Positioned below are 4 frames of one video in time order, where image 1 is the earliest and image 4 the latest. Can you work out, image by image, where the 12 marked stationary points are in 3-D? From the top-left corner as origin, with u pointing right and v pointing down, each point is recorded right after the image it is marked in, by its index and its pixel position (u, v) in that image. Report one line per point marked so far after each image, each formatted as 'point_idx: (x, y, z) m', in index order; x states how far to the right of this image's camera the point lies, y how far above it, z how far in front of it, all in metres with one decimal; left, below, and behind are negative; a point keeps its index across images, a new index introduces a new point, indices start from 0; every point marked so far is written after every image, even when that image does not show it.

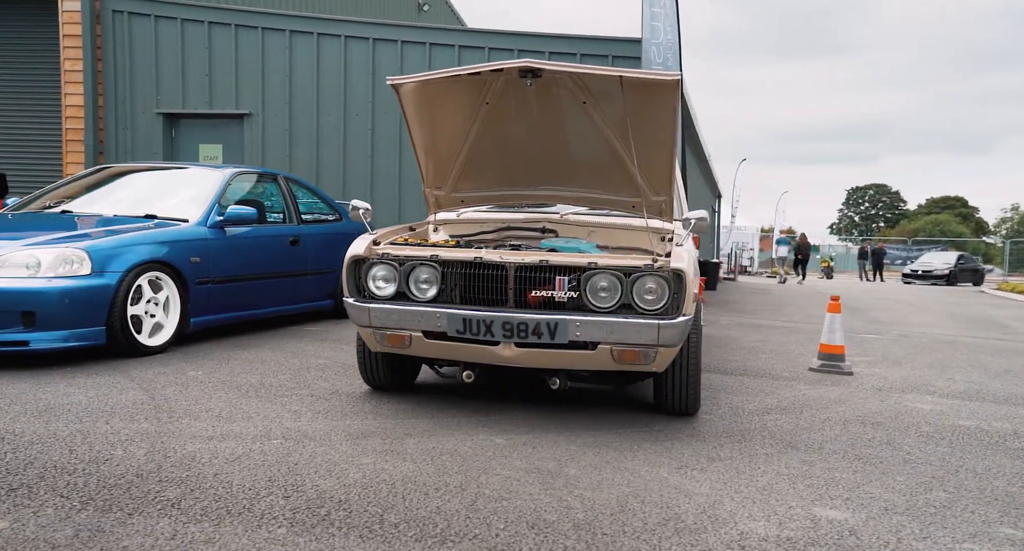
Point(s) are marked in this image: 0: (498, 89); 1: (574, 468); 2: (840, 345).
0: (-0.1, +1.1, +4.6) m
1: (+0.3, -0.8, +3.3) m
2: (+2.9, -0.6, +6.9) m
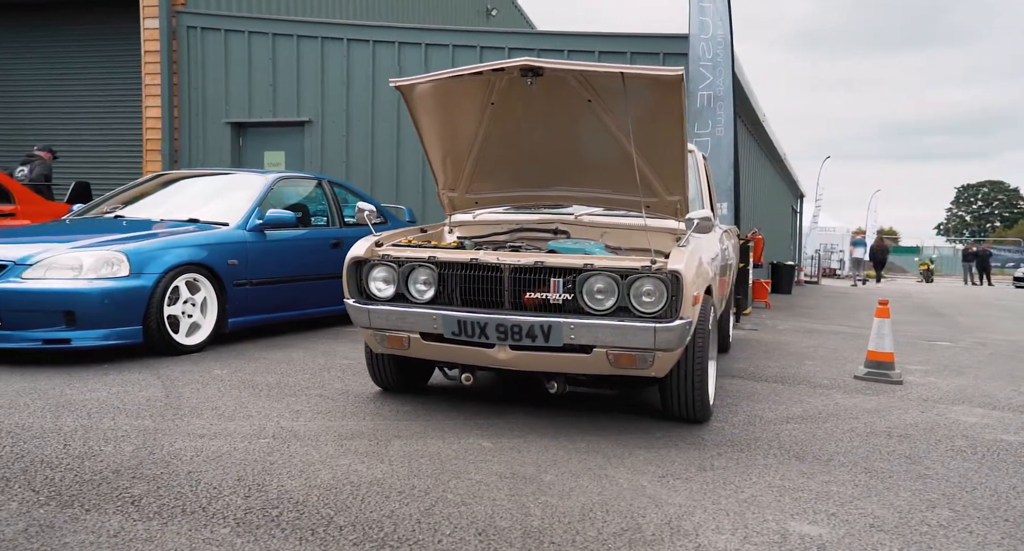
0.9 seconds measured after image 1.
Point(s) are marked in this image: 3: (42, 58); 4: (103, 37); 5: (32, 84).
0: (-0.1, +1.1, +4.5) m
1: (+0.2, -0.8, +3.2) m
2: (+3.1, -0.6, +6.5) m
3: (-8.3, +3.9, +14.4) m
4: (-7.1, +4.2, +14.0) m
5: (-8.5, +3.5, +14.5) m
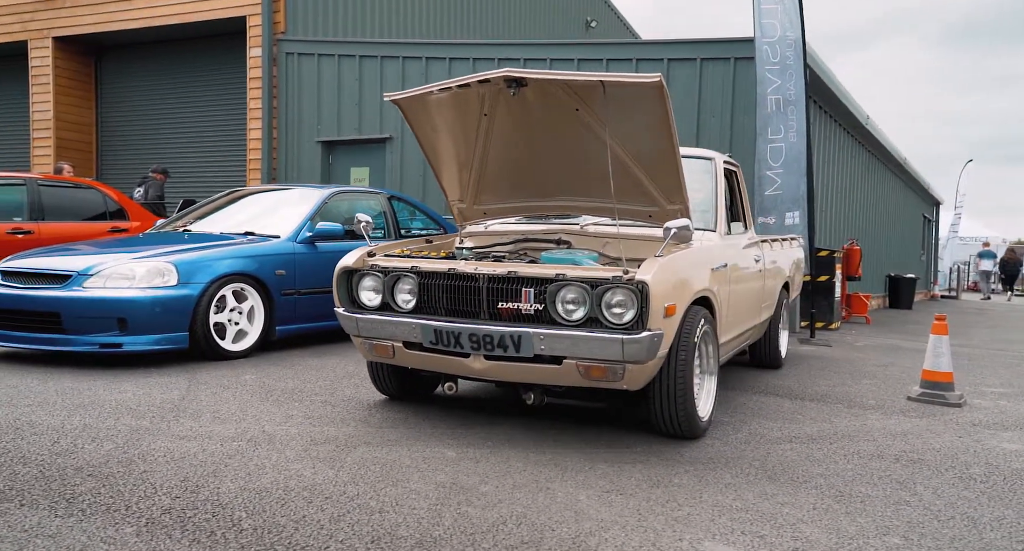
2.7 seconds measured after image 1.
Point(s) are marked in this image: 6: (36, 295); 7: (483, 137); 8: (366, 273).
0: (-0.1, +1.0, +4.6) m
1: (-0.1, -0.8, +3.2) m
2: (+3.3, -0.7, +6.1) m
3: (-6.9, +3.7, +15.5) m
4: (-5.7, +4.0, +14.9) m
5: (-7.1, +3.3, +15.6) m
6: (-3.8, -0.1, +6.3) m
7: (-0.2, +0.8, +4.8) m
8: (-0.8, 0.0, +4.4) m
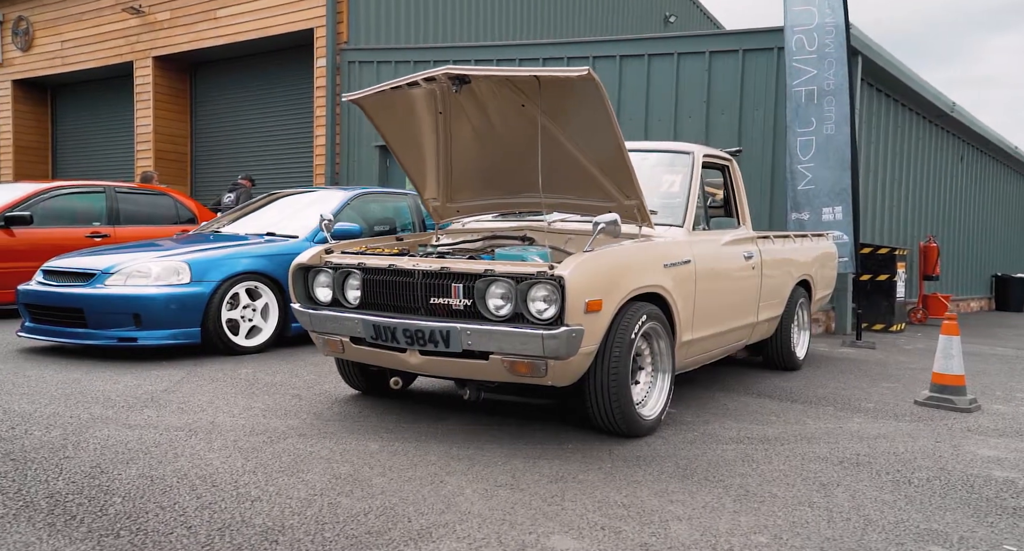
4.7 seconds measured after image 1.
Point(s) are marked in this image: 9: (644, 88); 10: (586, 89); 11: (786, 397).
0: (-0.4, +1.0, +4.6) m
1: (-0.5, -0.8, +3.2) m
2: (+3.2, -0.7, +5.7) m
3: (-5.8, +3.7, +16.2) m
4: (-4.8, +3.9, +15.5) m
5: (-6.0, +3.2, +16.4) m
6: (-3.8, -0.1, +6.8) m
7: (-0.4, +0.9, +4.9) m
8: (-1.1, 0.0, +4.5) m
9: (+1.9, +2.6, +11.2) m
10: (+0.4, +0.9, +4.1) m
11: (+1.9, -0.8, +5.5) m
